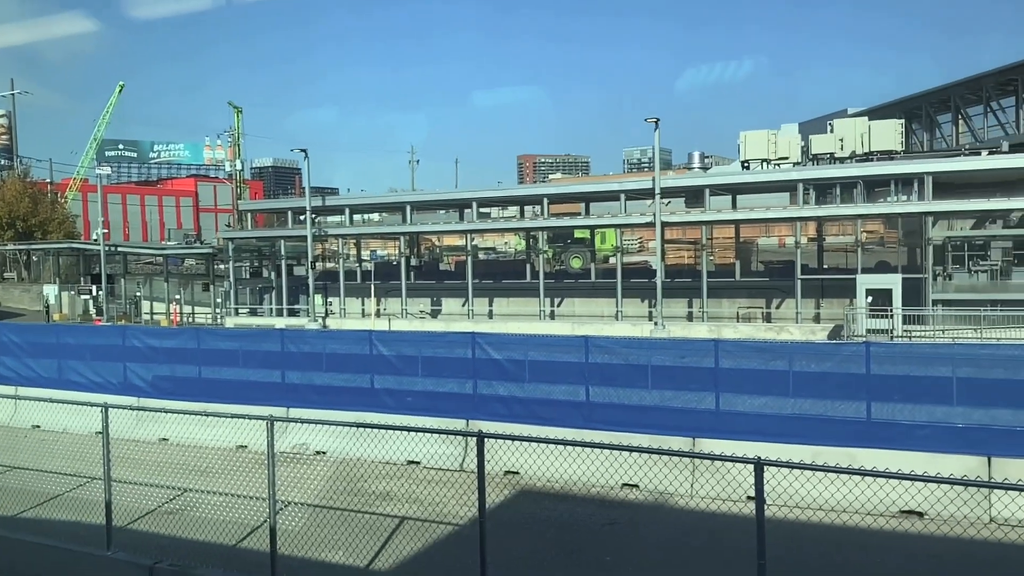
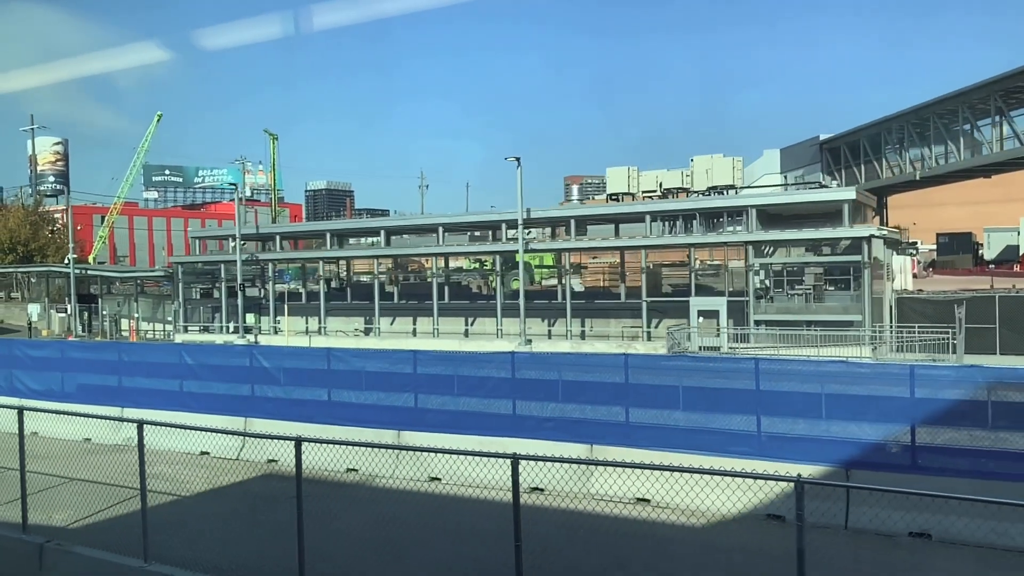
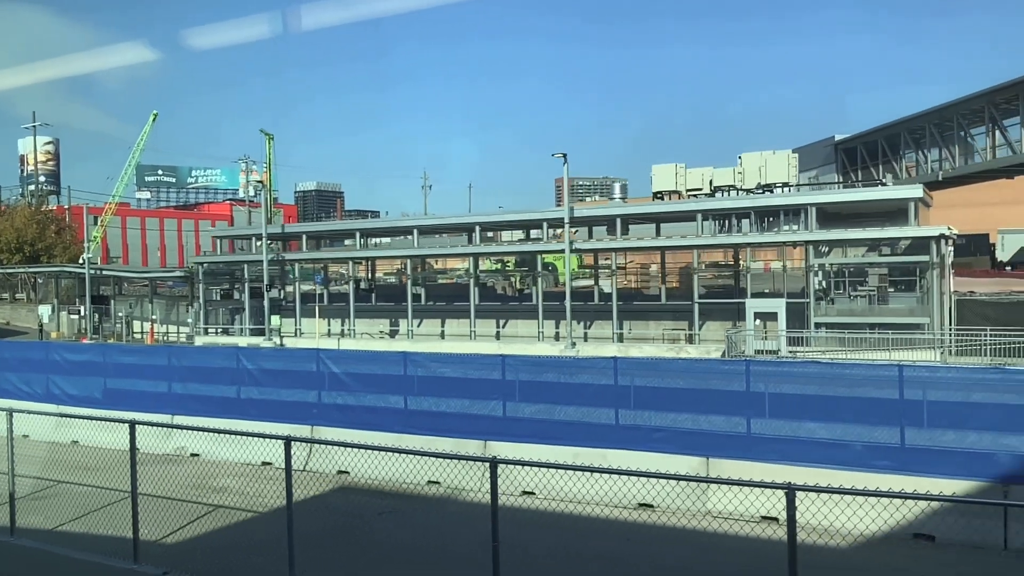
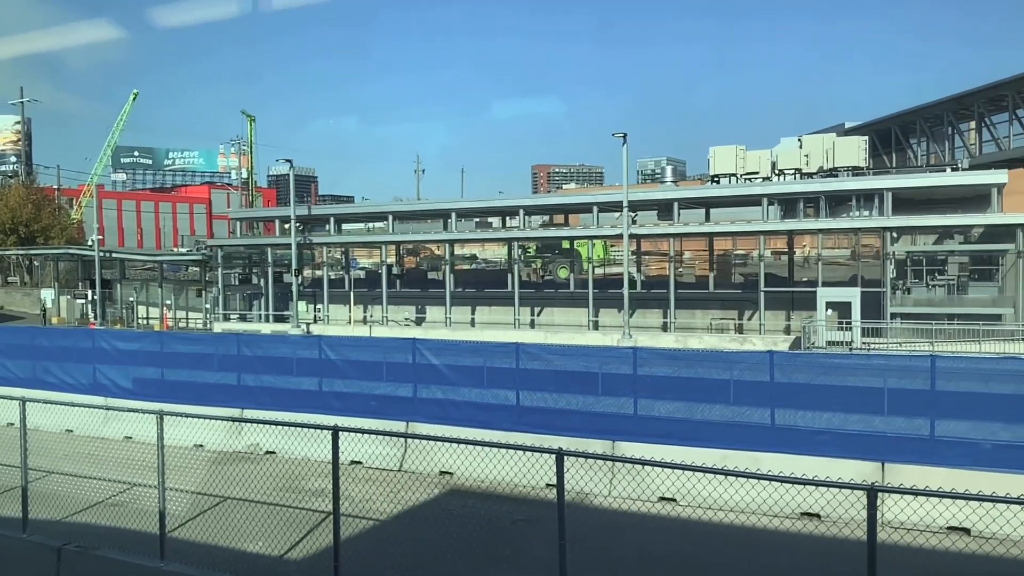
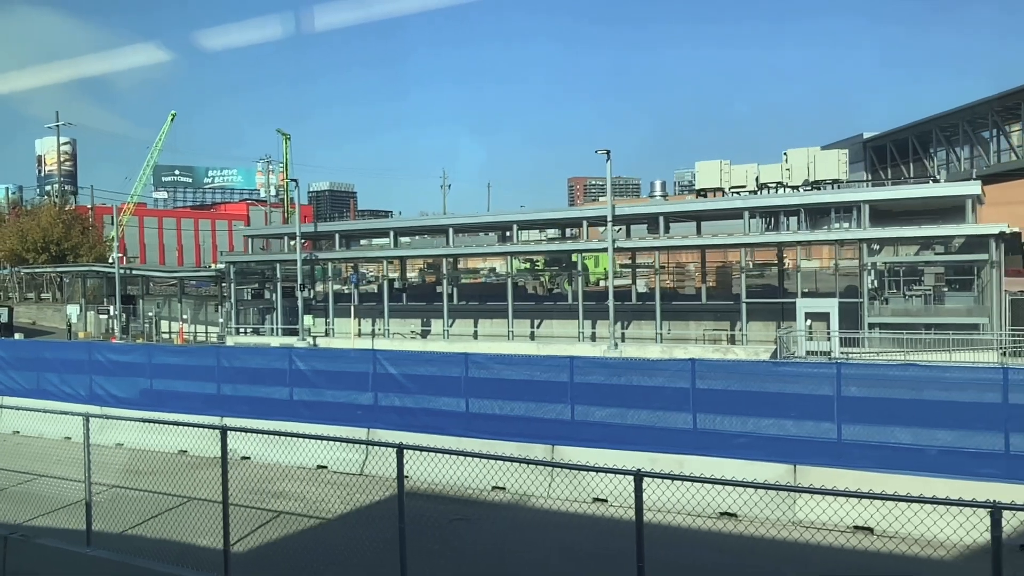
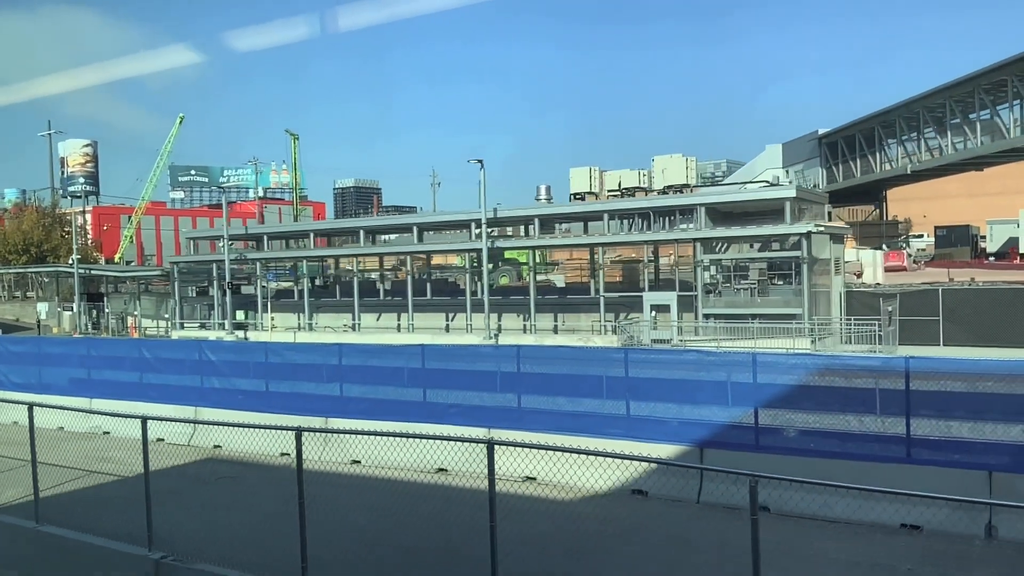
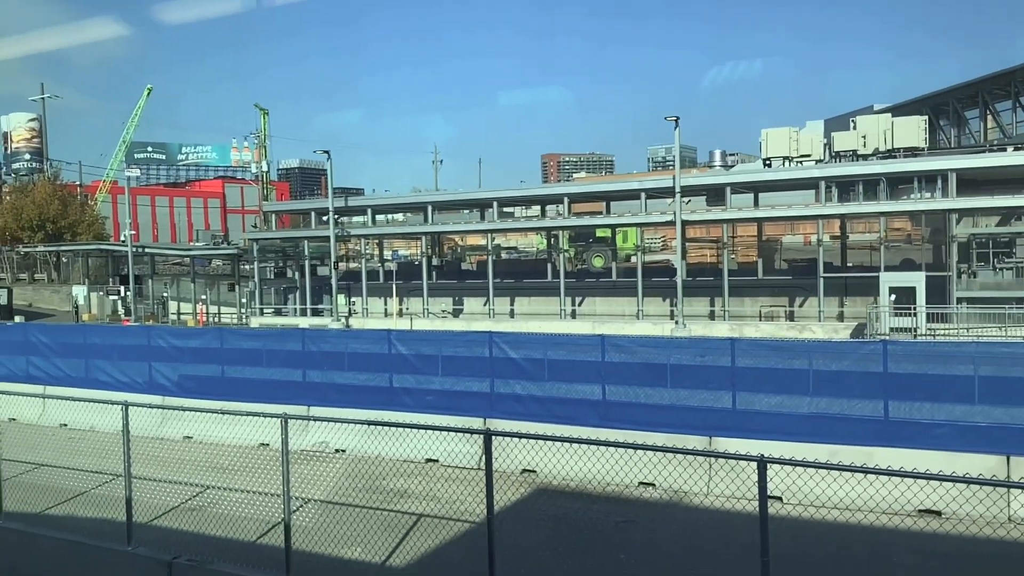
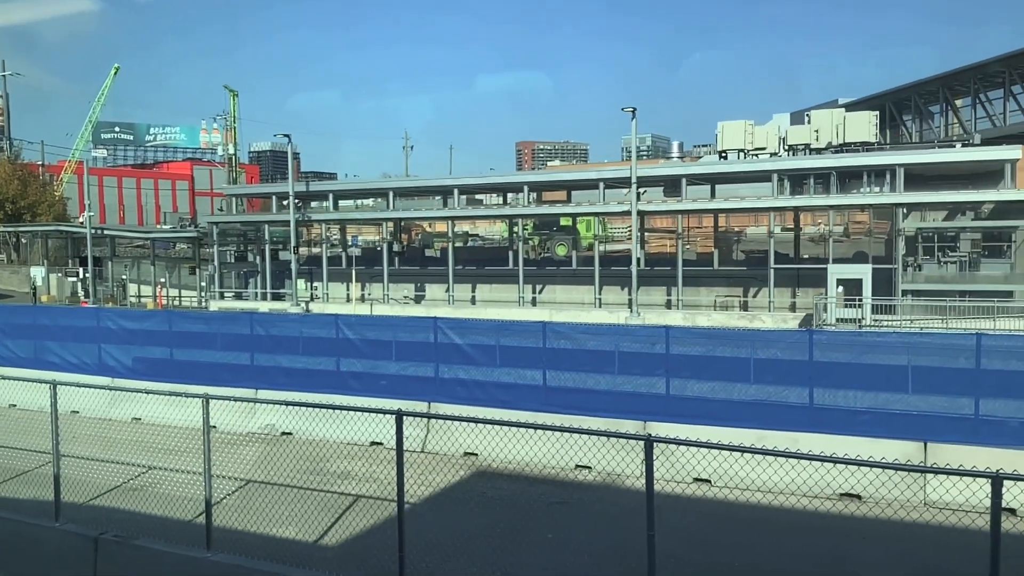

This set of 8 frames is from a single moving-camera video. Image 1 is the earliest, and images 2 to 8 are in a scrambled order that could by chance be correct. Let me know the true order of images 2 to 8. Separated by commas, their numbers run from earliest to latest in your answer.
7, 8, 4, 5, 3, 2, 6
